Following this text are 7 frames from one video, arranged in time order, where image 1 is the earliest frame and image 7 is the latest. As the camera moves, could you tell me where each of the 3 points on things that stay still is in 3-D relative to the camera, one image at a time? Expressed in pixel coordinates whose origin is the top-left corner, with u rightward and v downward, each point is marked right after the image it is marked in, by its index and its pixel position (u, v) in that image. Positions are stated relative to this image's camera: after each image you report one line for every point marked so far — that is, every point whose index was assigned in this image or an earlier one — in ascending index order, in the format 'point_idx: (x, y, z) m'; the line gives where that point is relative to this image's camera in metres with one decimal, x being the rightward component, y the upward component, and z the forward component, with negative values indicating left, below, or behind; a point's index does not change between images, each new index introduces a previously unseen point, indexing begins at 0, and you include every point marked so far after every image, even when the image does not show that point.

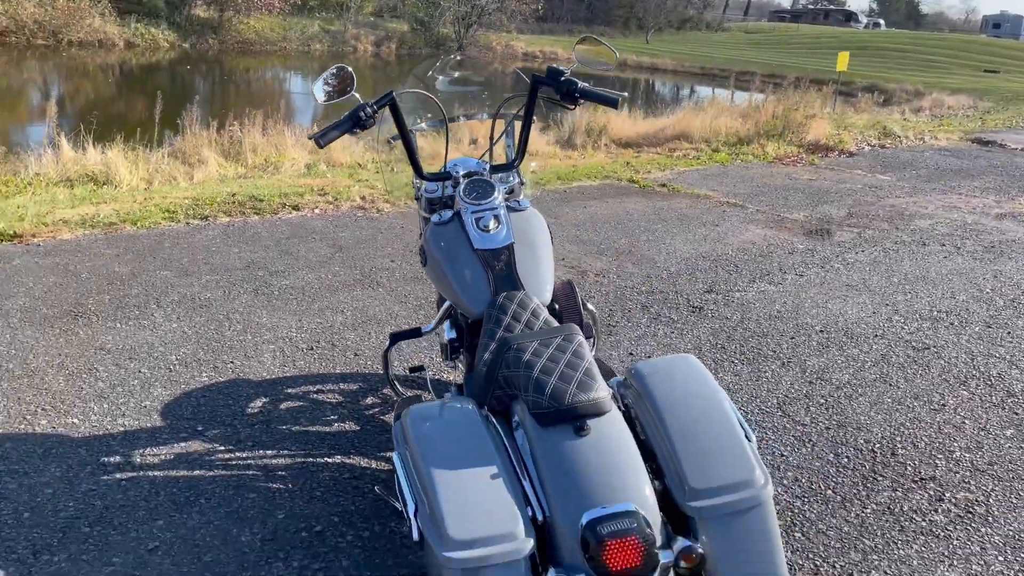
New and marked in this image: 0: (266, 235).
0: (-1.6, +0.3, +5.5) m
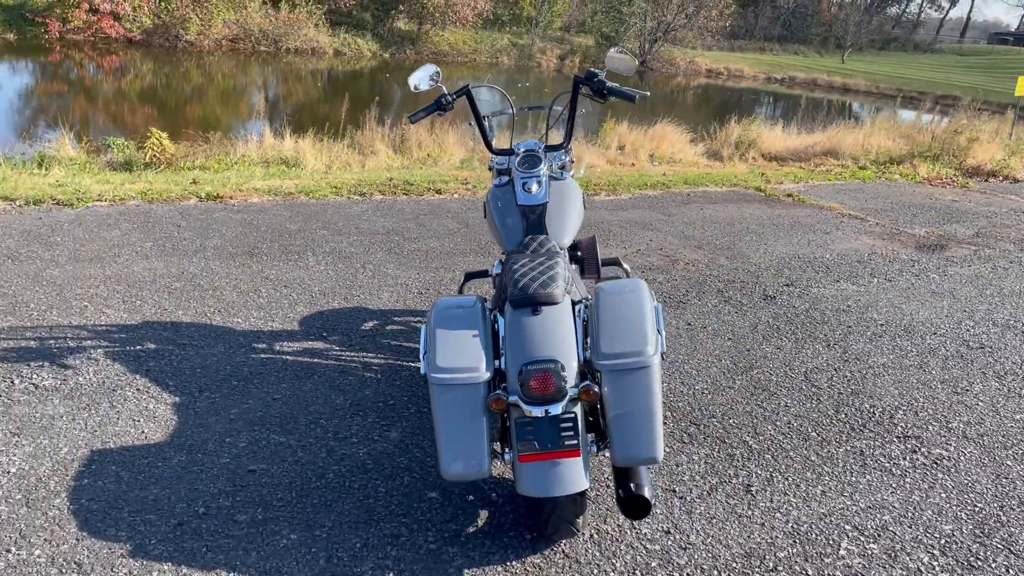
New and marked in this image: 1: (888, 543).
0: (-0.8, +0.6, +6.6) m
1: (+1.3, -0.9, +3.0) m
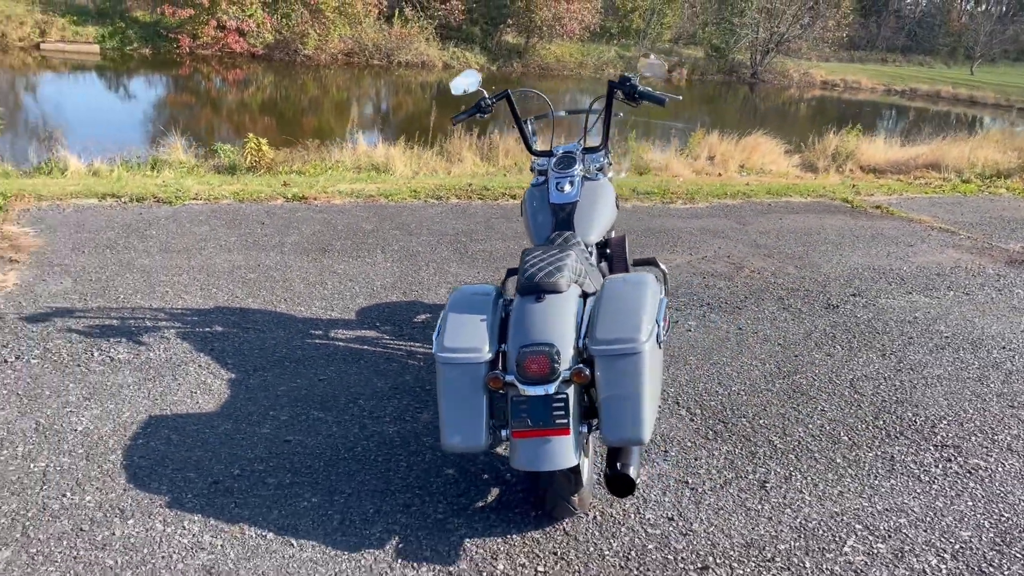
0: (-0.2, +0.6, +6.8) m
1: (+1.3, -0.9, +2.9) m
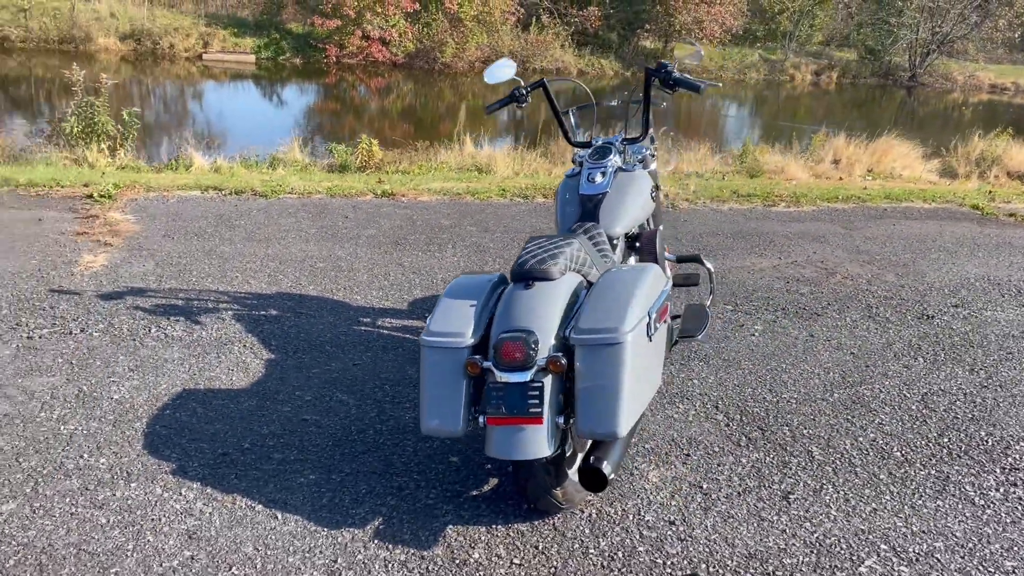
0: (+0.4, +0.6, +6.7) m
1: (+1.3, -0.9, +2.7) m
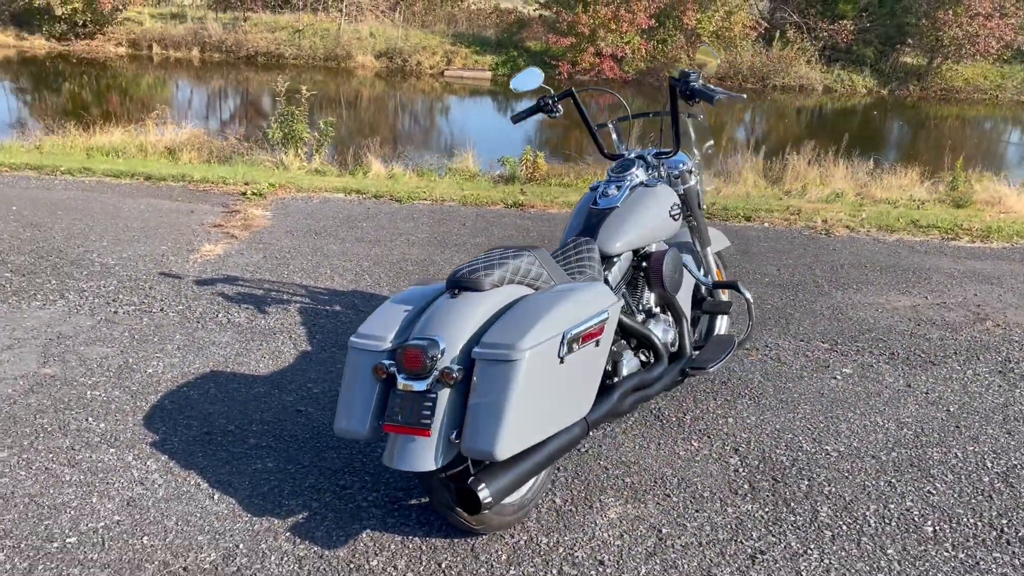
0: (+1.3, +0.4, +6.4) m
1: (+0.9, -1.0, +2.3) m
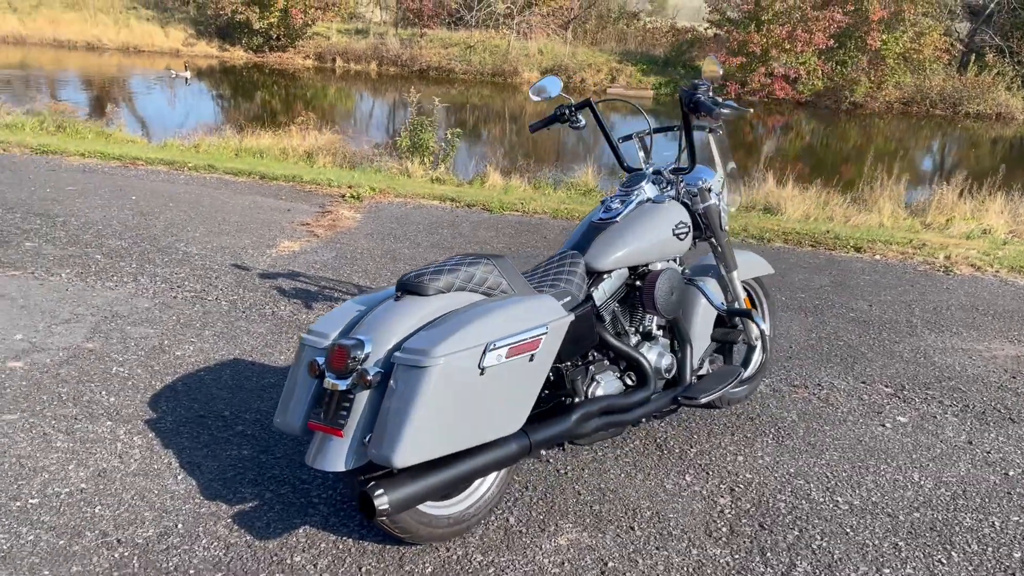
0: (+1.9, +0.2, +6.0) m
1: (+0.6, -1.1, +2.0) m
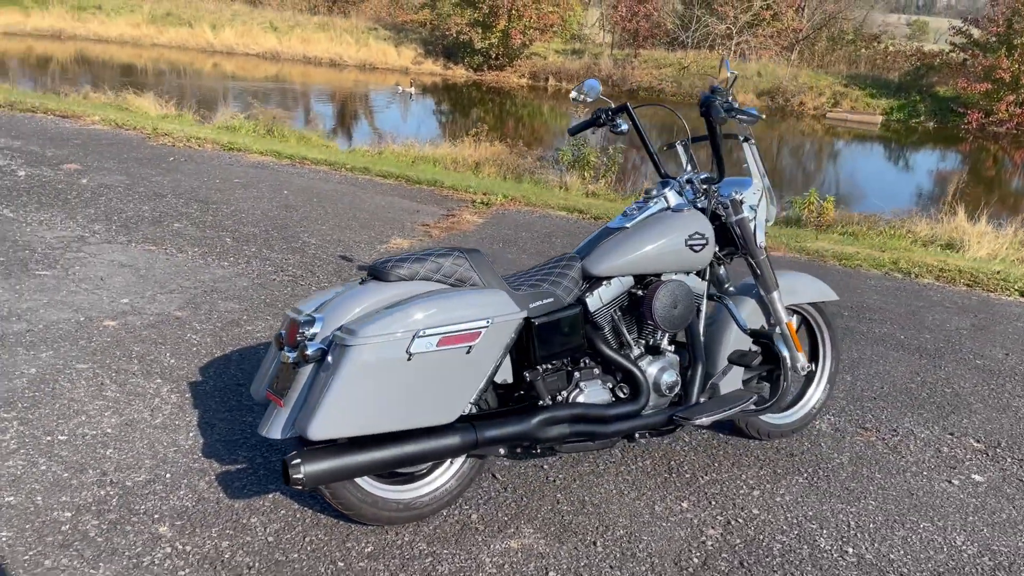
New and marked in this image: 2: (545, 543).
0: (+2.6, -0.1, +5.5) m
1: (+0.3, -1.1, +1.9) m
2: (+0.1, -0.8, +2.7) m
